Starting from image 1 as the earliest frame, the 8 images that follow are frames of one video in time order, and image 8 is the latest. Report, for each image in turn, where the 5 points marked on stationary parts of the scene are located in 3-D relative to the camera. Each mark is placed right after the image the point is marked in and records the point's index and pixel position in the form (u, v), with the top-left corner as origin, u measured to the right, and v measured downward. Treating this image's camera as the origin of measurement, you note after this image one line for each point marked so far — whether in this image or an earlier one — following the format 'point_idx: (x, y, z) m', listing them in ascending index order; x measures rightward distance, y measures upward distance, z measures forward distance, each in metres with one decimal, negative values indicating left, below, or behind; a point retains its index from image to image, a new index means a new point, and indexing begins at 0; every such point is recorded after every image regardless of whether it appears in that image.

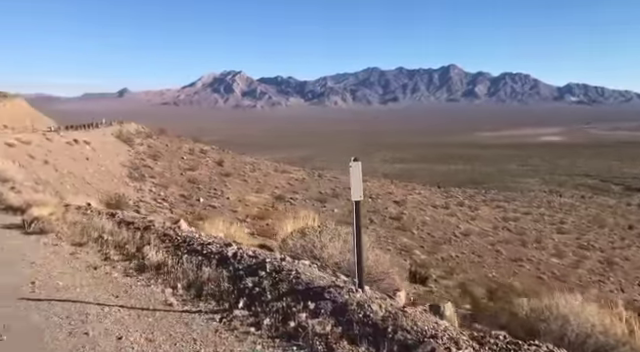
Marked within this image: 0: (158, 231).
0: (-2.1, -0.7, +7.0) m
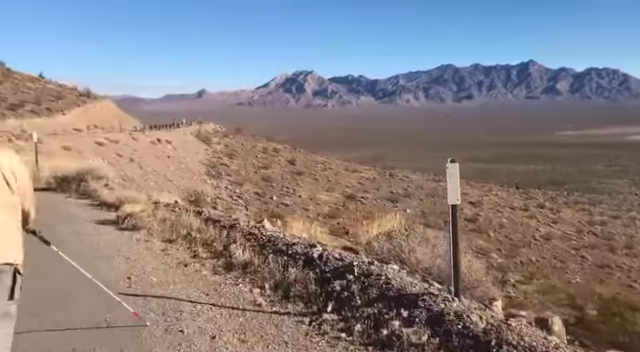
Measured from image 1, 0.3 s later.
0: (-1.0, -0.7, +7.1) m
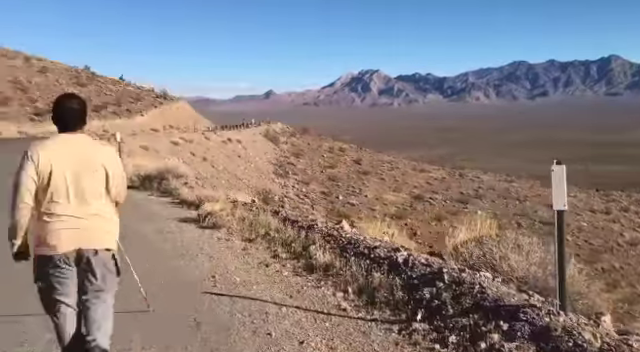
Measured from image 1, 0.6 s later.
0: (0.0, -0.7, +7.0) m
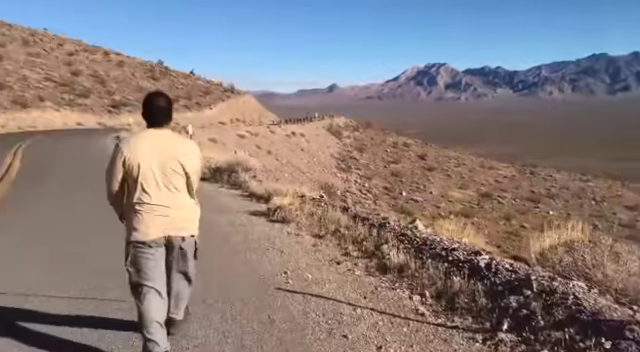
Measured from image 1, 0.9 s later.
0: (+0.9, -0.7, +6.8) m
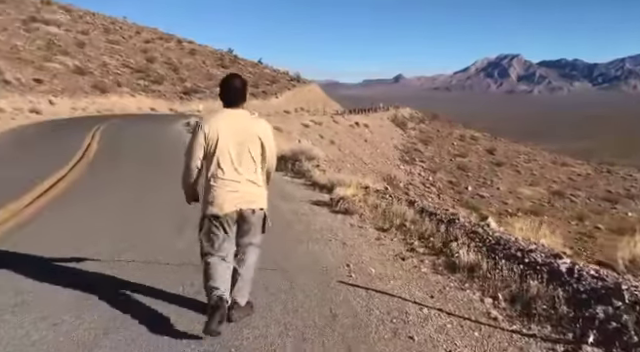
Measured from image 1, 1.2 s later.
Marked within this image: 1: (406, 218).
0: (+1.7, -0.6, +6.4) m
1: (+1.1, -0.6, +7.3) m
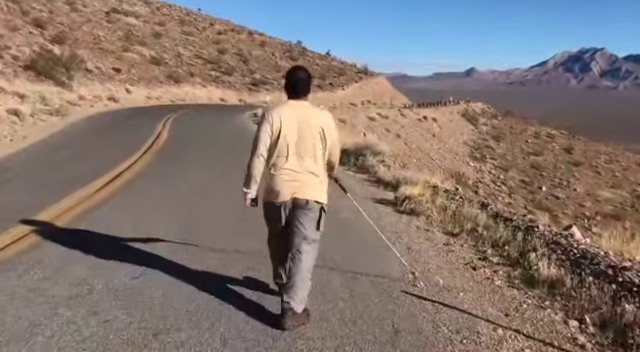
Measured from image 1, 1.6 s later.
0: (+2.4, -0.6, +5.9) m
1: (+2.0, -0.6, +6.7) m
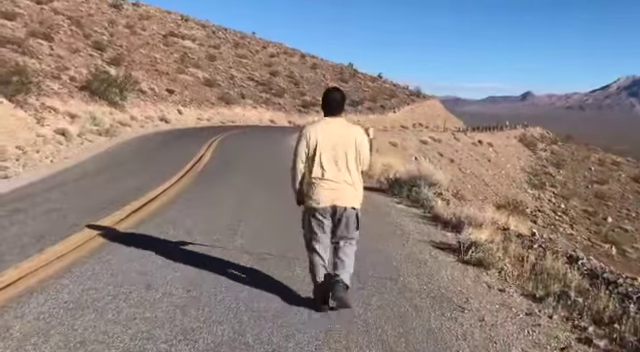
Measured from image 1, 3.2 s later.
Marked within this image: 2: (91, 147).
0: (+2.8, -1.1, +4.4) m
1: (+2.4, -1.0, +5.3) m
2: (-8.3, +1.0, +19.5) m
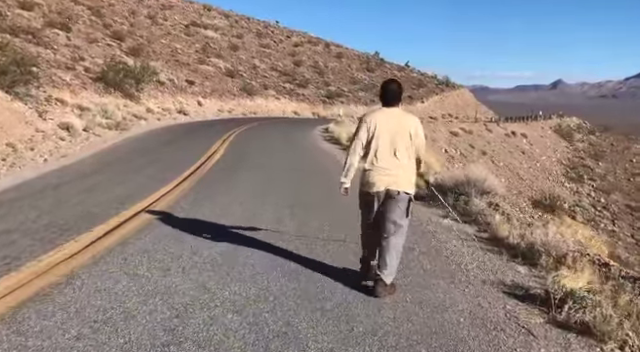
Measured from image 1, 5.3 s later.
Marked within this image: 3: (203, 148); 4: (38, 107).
0: (+2.9, -1.3, +2.3) m
1: (+2.6, -1.2, +3.2) m
2: (-7.5, +1.1, +17.9) m
3: (-4.0, +1.0, +18.5) m
4: (-10.3, +2.6, +19.8) m
